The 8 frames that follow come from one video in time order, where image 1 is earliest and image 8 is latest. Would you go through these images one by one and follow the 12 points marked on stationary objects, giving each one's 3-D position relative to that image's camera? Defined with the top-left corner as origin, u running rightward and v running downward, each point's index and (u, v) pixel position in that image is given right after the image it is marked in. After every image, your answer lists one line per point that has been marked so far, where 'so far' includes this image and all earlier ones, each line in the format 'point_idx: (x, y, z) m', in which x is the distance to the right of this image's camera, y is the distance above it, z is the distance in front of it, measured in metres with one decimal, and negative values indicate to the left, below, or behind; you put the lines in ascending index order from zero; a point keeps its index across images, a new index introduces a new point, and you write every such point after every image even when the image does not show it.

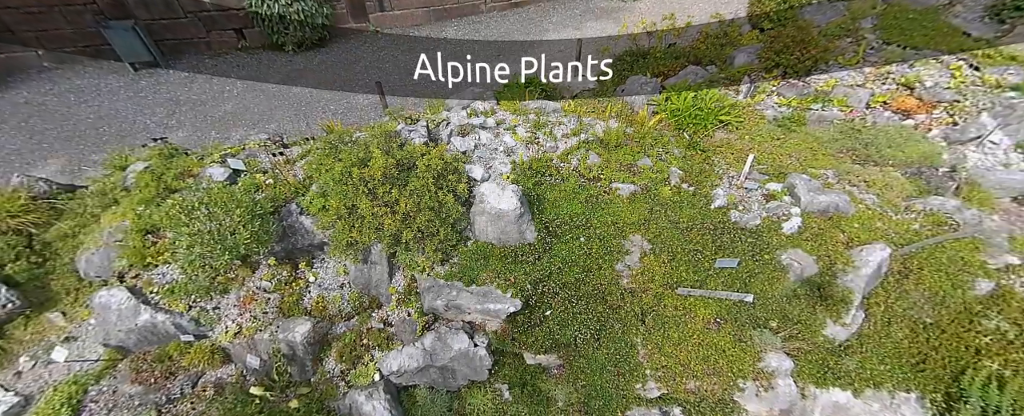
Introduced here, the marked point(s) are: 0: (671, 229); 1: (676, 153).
0: (+1.8, -0.2, +4.4) m
1: (+2.2, +0.8, +5.2) m
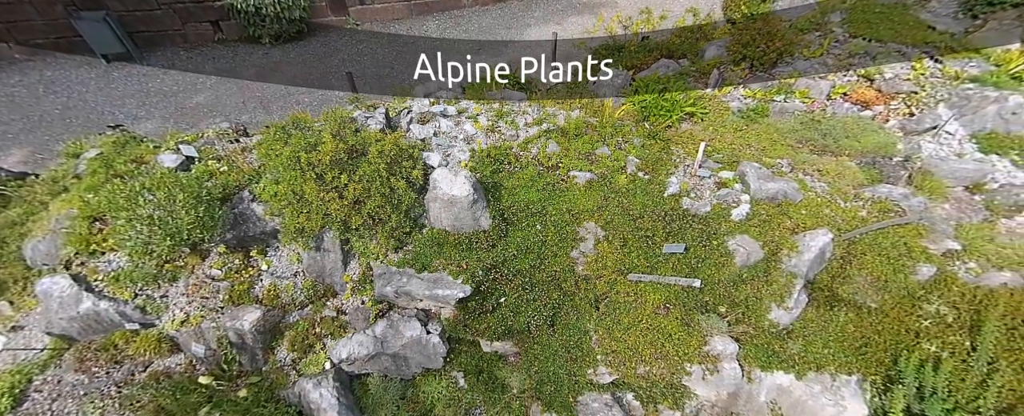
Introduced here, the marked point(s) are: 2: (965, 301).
0: (+1.3, -0.1, +4.4) m
1: (+1.7, +1.0, +5.2) m
2: (+4.4, -0.9, +3.6) m
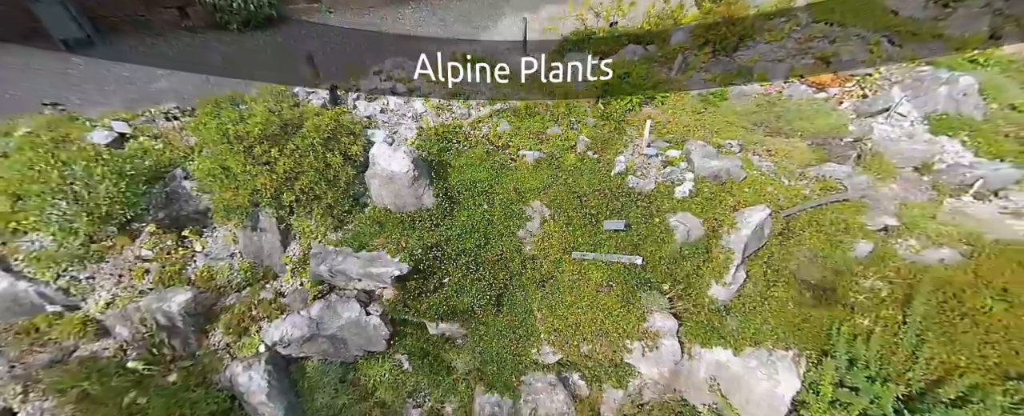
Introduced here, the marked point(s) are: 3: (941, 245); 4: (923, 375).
0: (+0.6, +0.2, +4.3) m
1: (+1.0, +1.2, +5.1) m
2: (+3.8, -0.7, +3.6) m
3: (+4.5, -0.4, +3.9) m
4: (+3.5, -1.4, +3.1) m
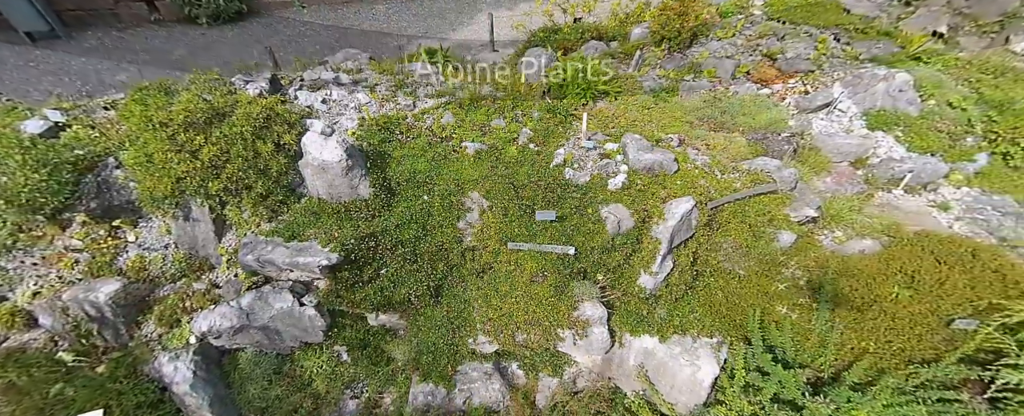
0: (-0.1, +0.3, +4.4) m
1: (+0.3, +1.3, +5.2) m
2: (+3.1, -0.6, +3.7) m
3: (+3.8, -0.3, +4.0) m
4: (+2.8, -1.3, +3.2) m
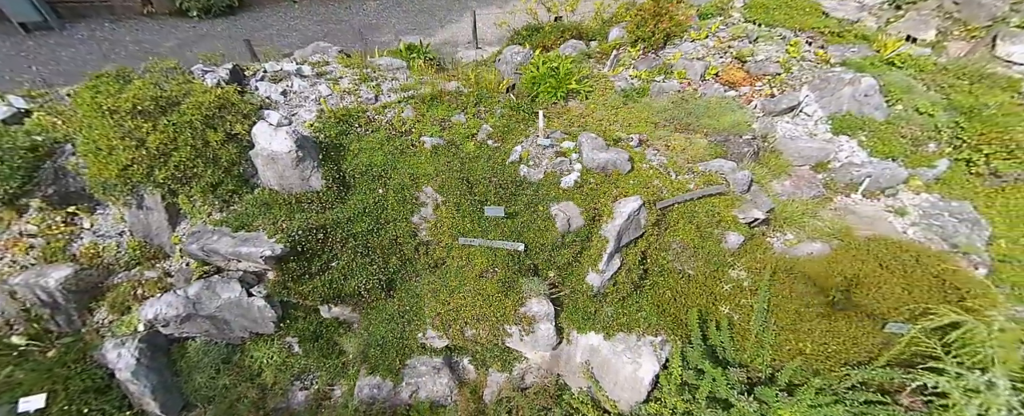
0: (-0.6, +0.3, +4.4) m
1: (-0.2, +1.4, +5.2) m
2: (+2.6, -0.6, +3.7) m
3: (+3.3, -0.3, +4.0) m
4: (+2.2, -1.3, +3.2) m
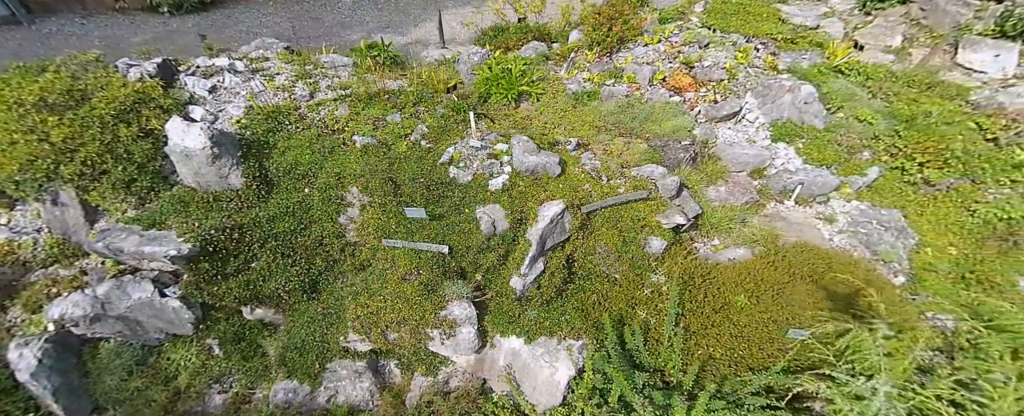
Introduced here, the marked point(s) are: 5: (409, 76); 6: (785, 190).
0: (-1.4, +0.3, +4.3) m
1: (-1.0, +1.3, +5.1) m
2: (+1.8, -0.6, +3.7) m
3: (+2.5, -0.4, +4.0) m
4: (+1.4, -1.4, +3.2) m
5: (-1.7, +2.1, +5.9) m
6: (+3.4, +0.2, +4.6) m
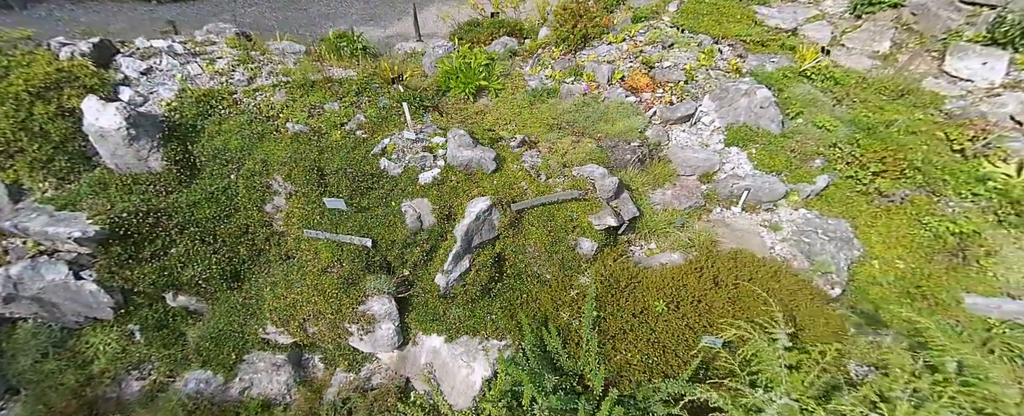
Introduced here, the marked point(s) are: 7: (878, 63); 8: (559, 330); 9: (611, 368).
0: (-2.1, +0.4, +4.2) m
1: (-1.7, +1.4, +5.0) m
2: (+1.0, -0.7, +3.6) m
3: (+1.7, -0.4, +3.9) m
4: (+0.6, -1.4, +3.1) m
5: (-2.3, +2.2, +5.8) m
6: (+2.7, +0.2, +4.4) m
7: (+5.9, +2.3, +5.9) m
8: (+0.4, -1.1, +3.4) m
9: (+0.8, -1.4, +3.1) m
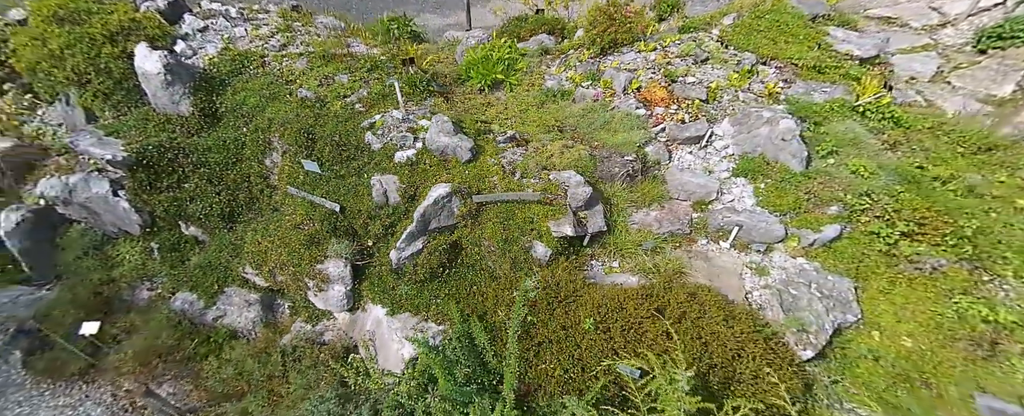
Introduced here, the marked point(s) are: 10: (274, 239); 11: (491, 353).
0: (-2.3, +0.9, +4.6) m
1: (-1.6, +1.8, +5.3) m
2: (+0.5, -0.7, +3.6) m
3: (+1.2, -0.6, +3.7) m
4: (-0.1, -1.4, +3.1) m
5: (-2.0, +2.7, +6.1) m
6: (+2.3, -0.2, +4.1) m
7: (+6.0, +1.3, +4.9) m
8: (-0.3, -1.1, +3.4) m
9: (0.0, -1.4, +3.1) m
10: (-2.6, -0.3, +4.0) m
11: (-0.3, -1.3, +3.2) m
